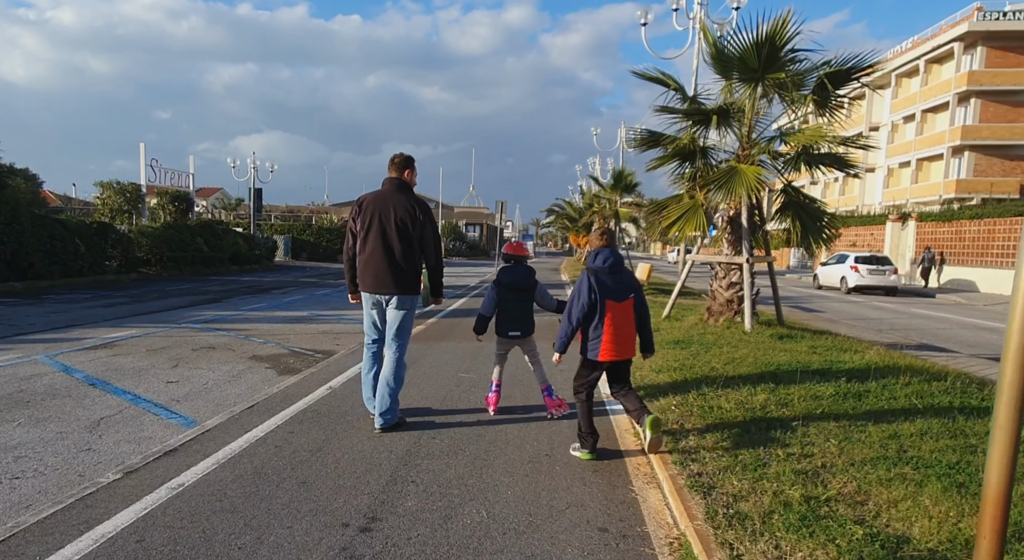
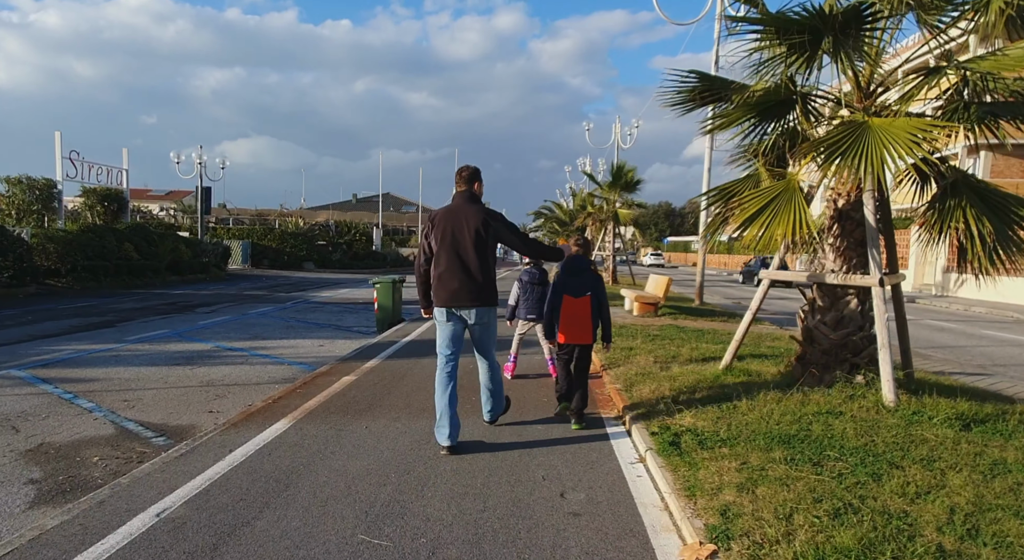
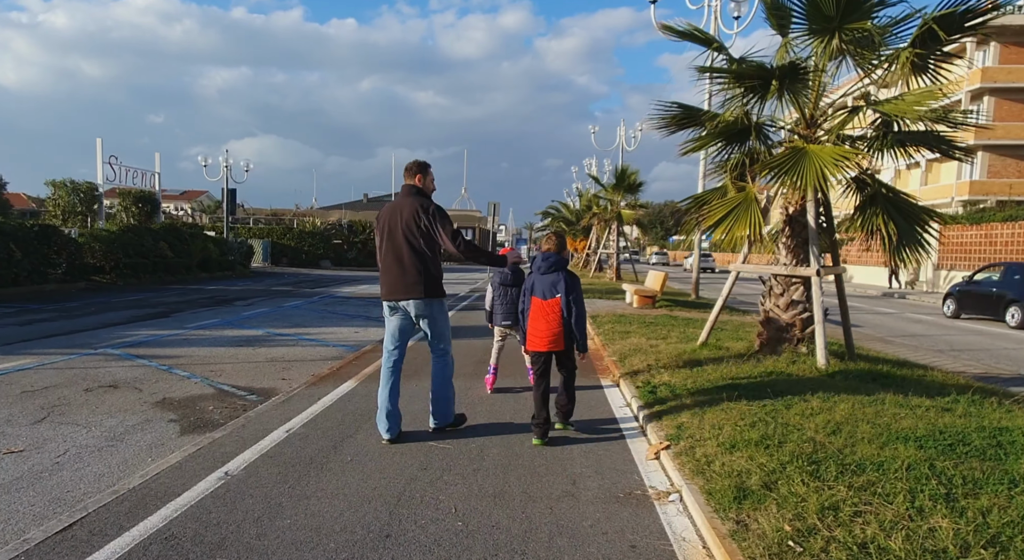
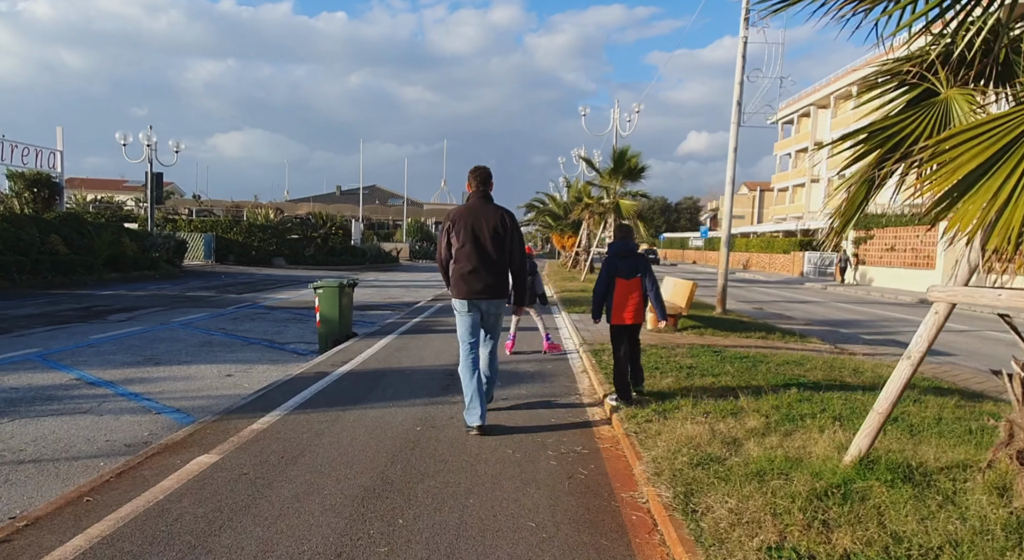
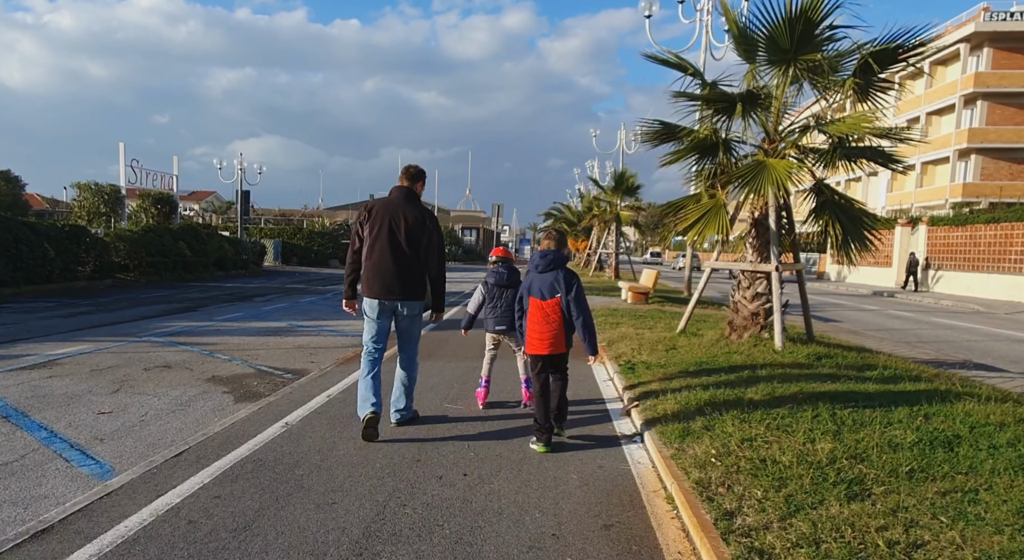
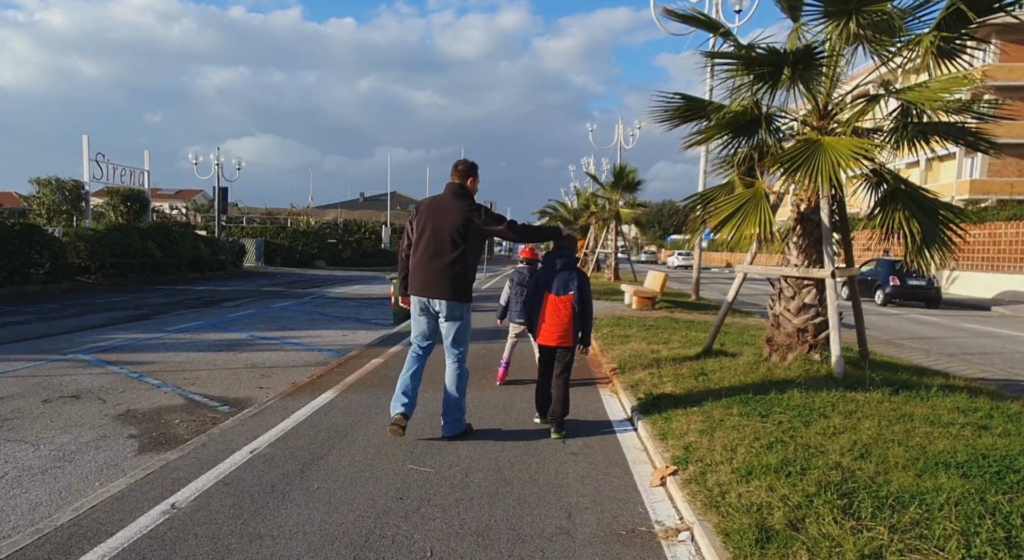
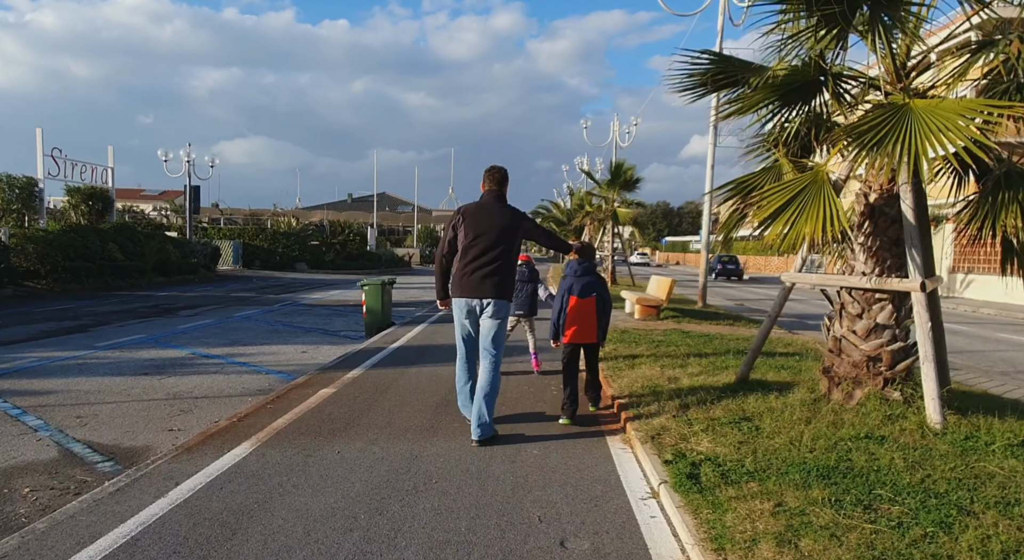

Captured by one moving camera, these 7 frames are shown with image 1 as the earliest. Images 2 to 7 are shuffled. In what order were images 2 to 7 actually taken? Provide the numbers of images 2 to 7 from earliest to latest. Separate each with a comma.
5, 3, 6, 2, 7, 4
